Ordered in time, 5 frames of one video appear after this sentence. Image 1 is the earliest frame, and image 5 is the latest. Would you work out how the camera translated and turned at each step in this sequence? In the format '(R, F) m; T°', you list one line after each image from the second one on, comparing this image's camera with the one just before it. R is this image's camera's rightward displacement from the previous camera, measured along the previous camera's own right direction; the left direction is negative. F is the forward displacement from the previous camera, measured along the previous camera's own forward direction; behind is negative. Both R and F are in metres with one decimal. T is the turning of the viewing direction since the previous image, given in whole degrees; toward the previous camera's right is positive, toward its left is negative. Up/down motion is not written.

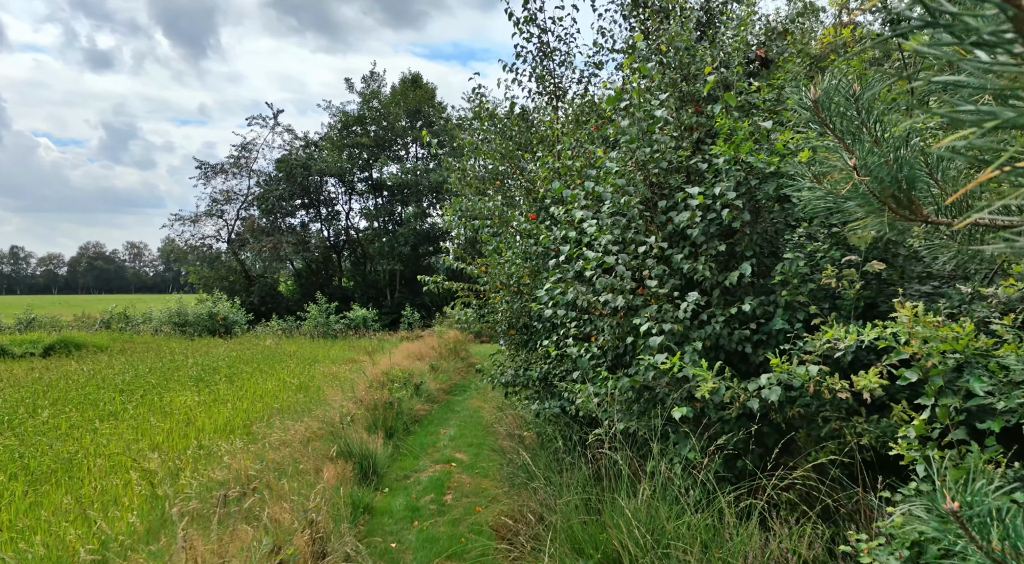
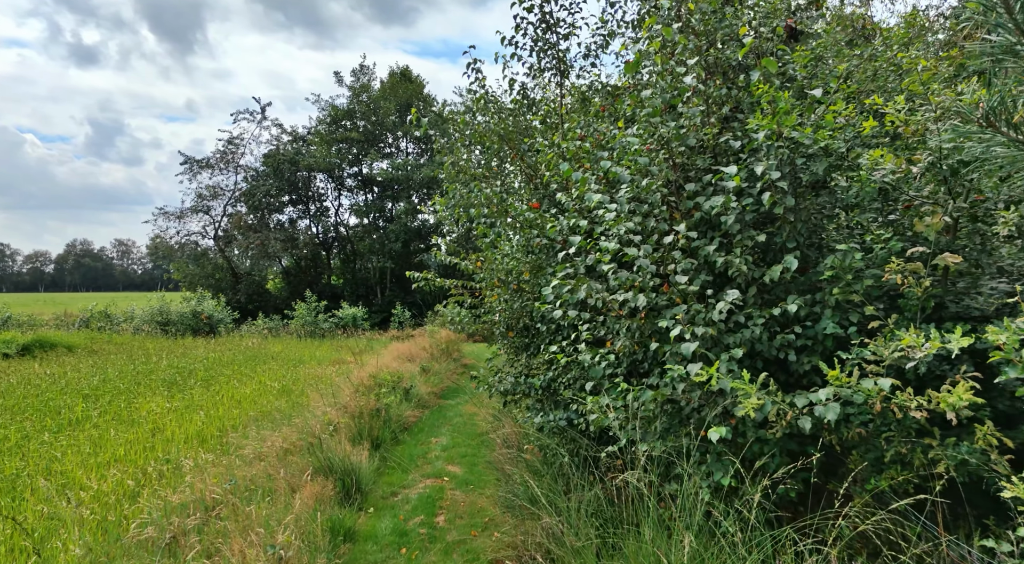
(-0.1, +0.6) m; +1°
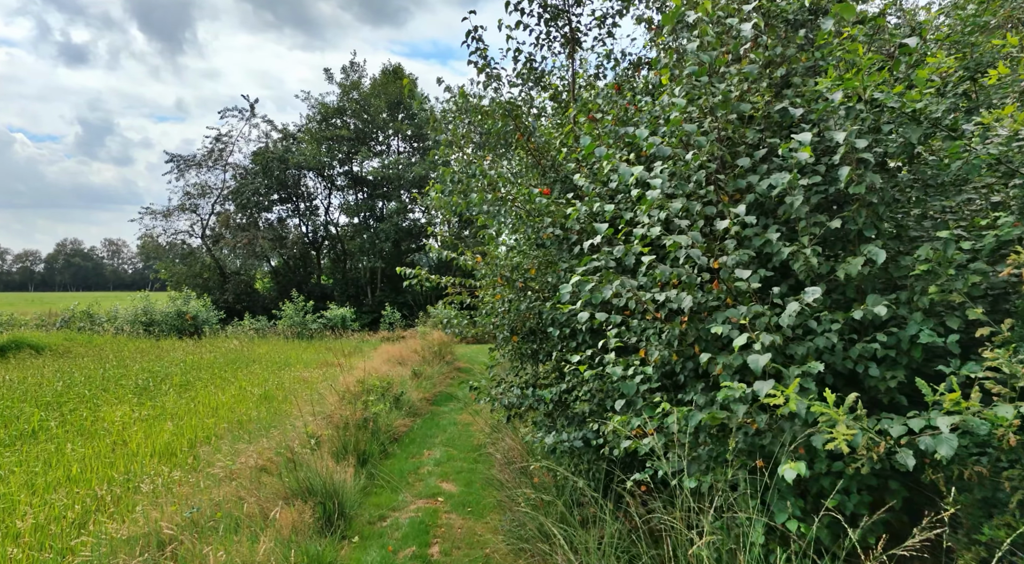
(-0.1, +0.7) m; +1°
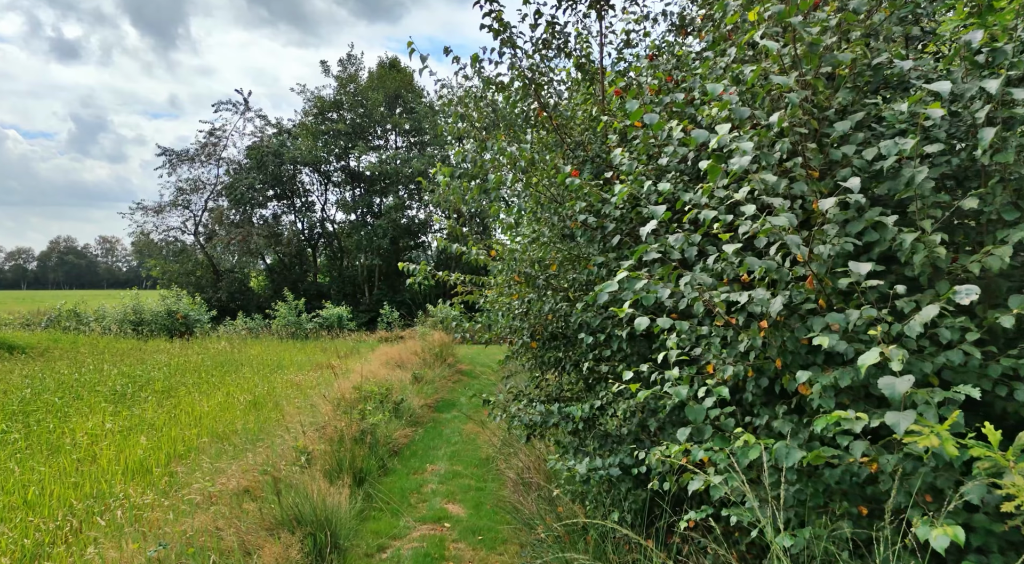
(-0.1, +0.7) m; 0°
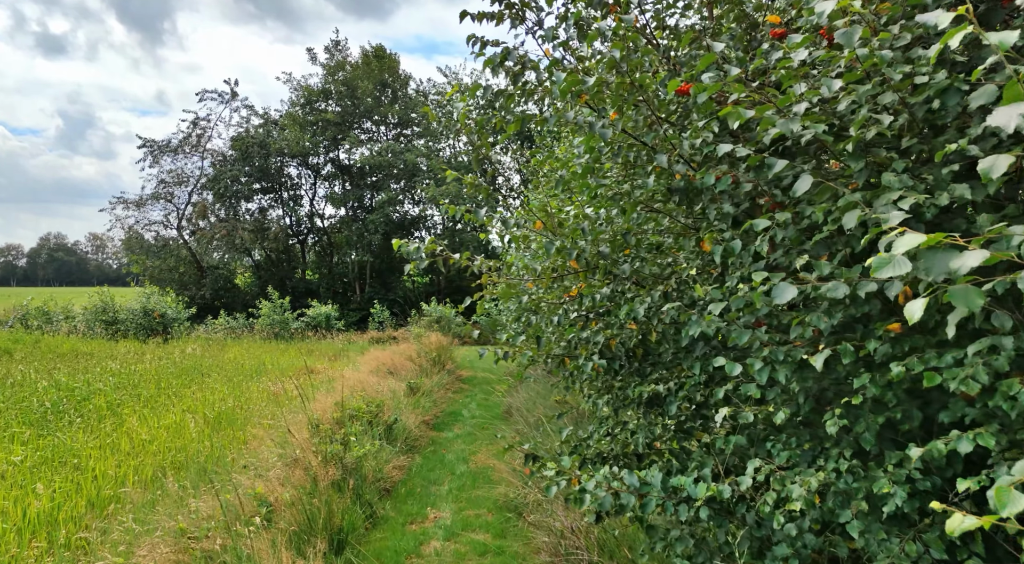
(-0.3, +1.6) m; +1°
